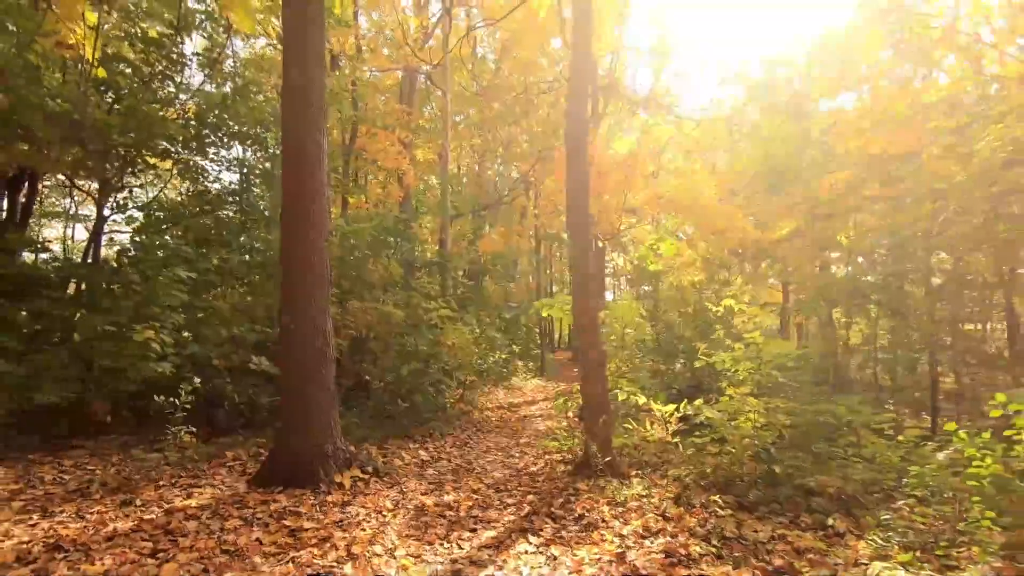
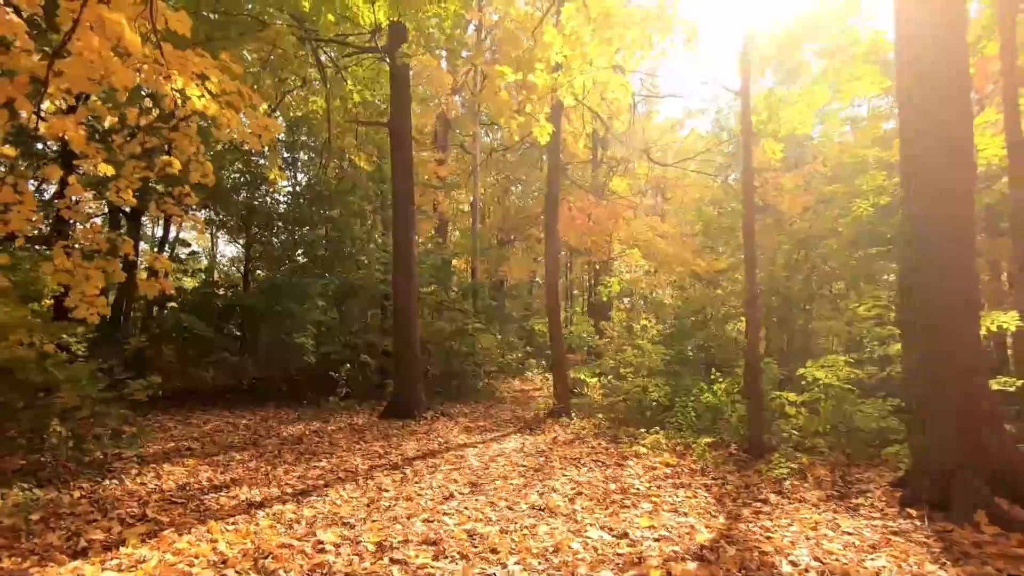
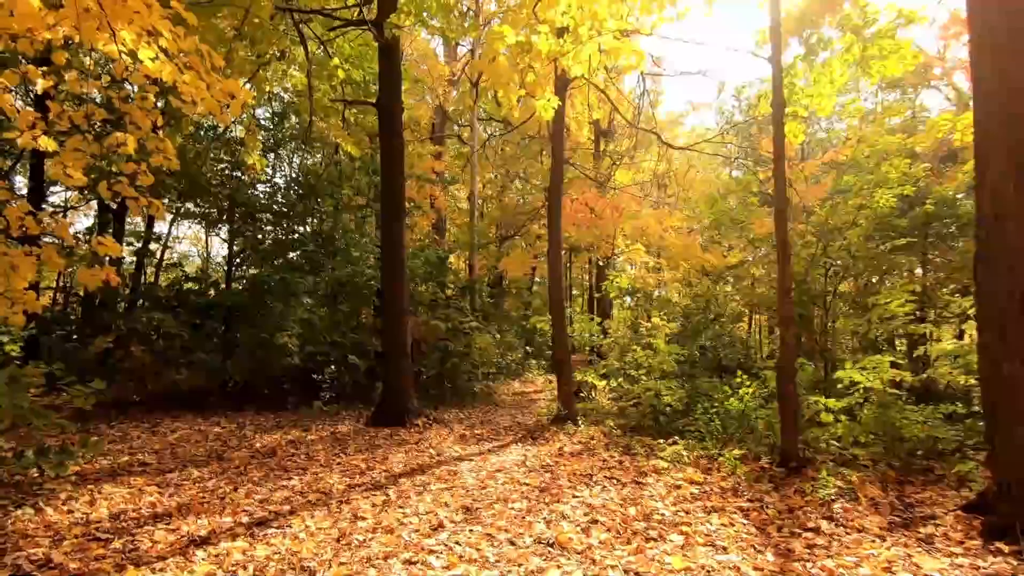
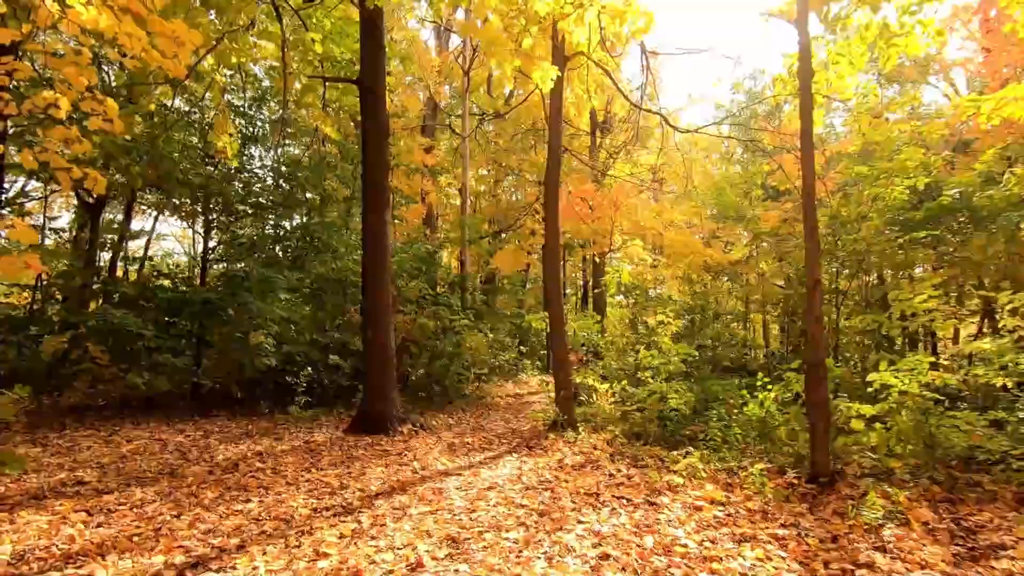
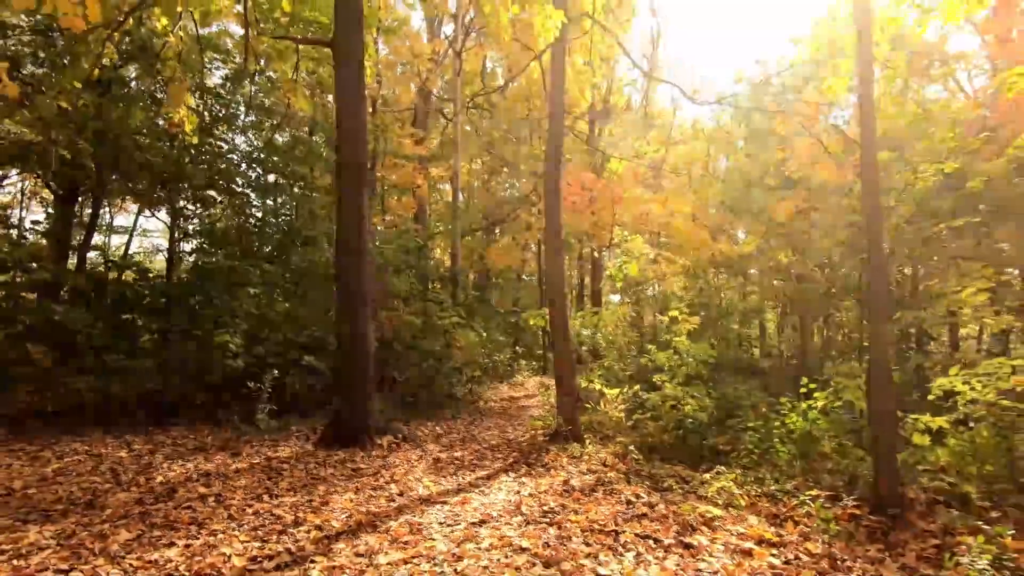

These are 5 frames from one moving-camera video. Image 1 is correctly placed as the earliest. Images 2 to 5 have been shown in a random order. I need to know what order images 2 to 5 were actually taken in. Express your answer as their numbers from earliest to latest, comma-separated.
5, 4, 3, 2
